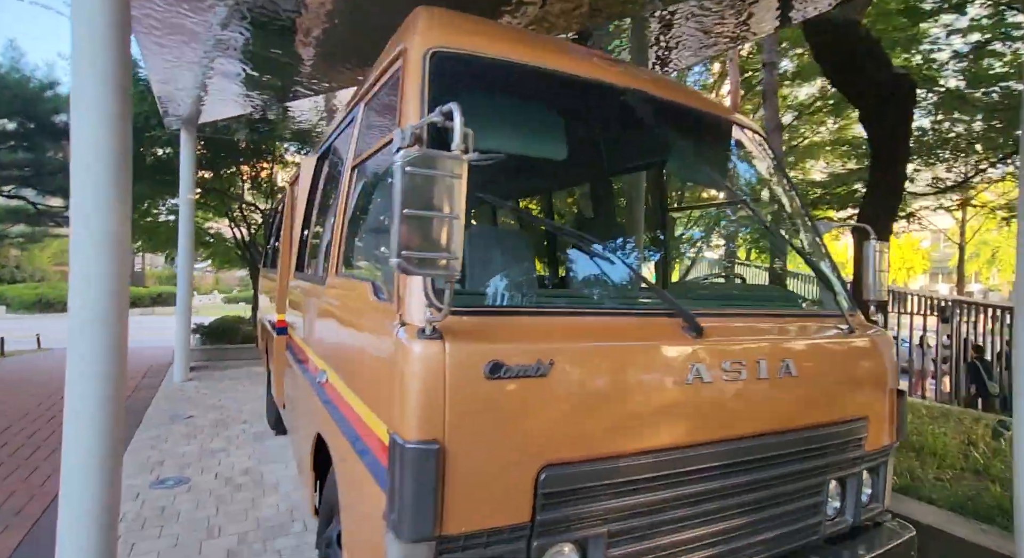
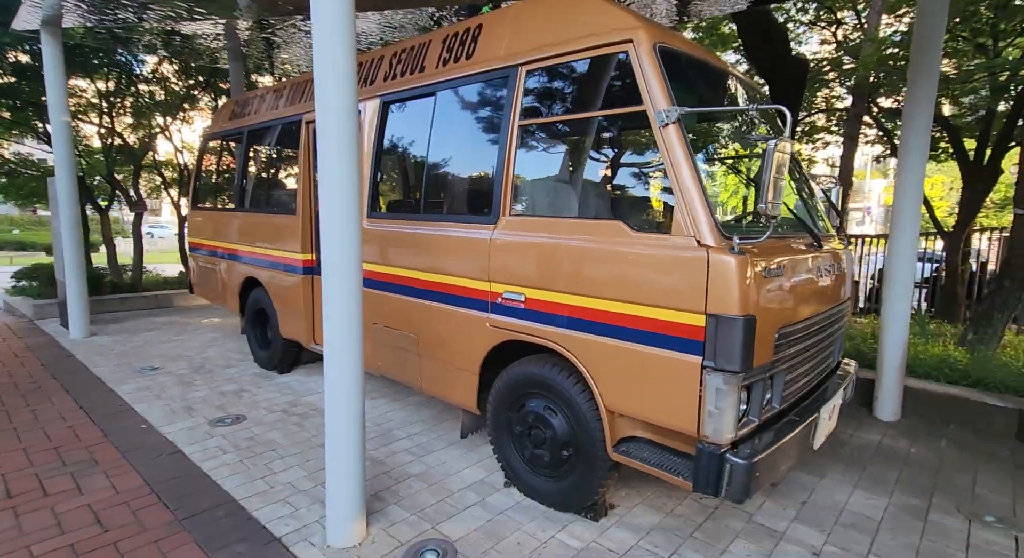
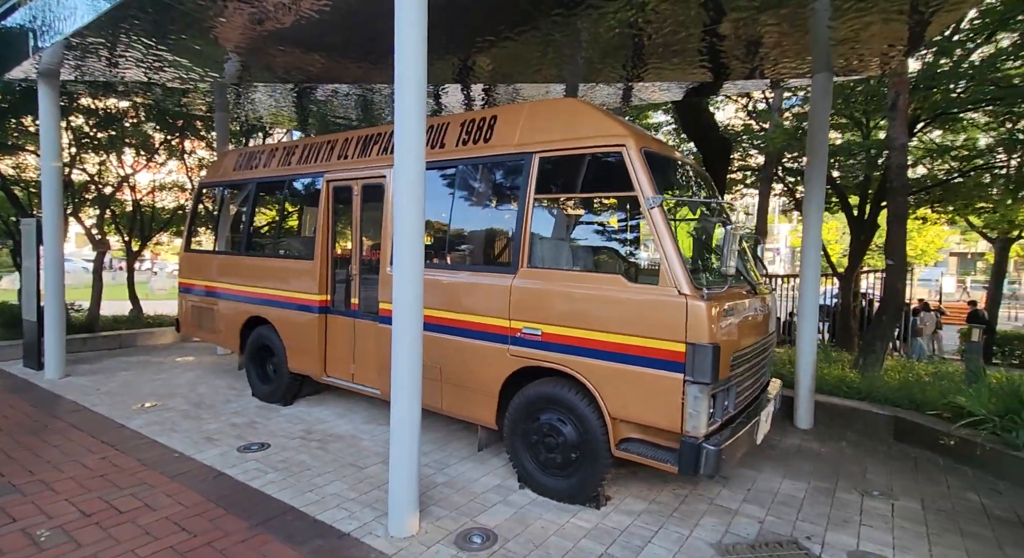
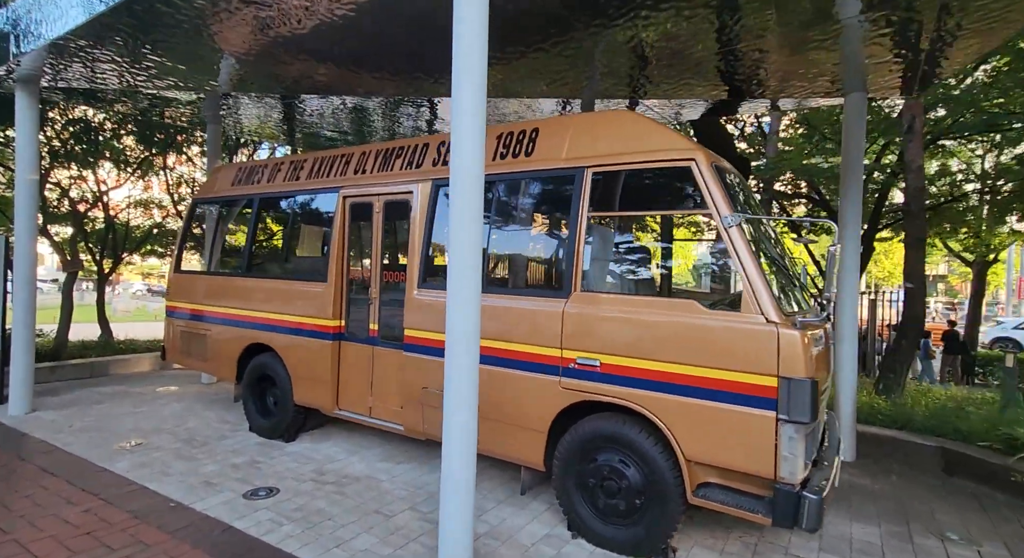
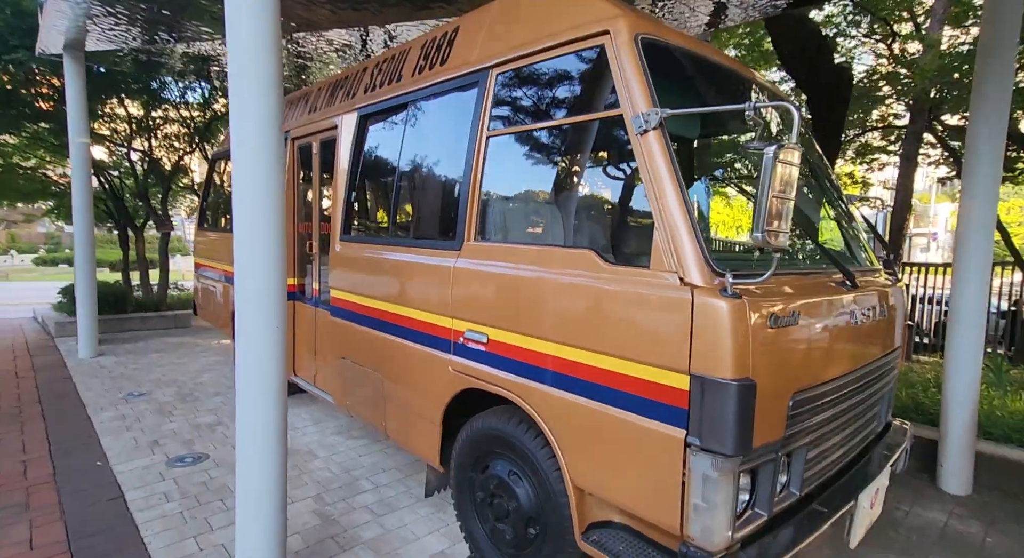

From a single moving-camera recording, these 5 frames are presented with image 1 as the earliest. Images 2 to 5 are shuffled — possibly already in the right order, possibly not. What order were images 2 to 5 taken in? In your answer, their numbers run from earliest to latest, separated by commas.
5, 2, 3, 4
